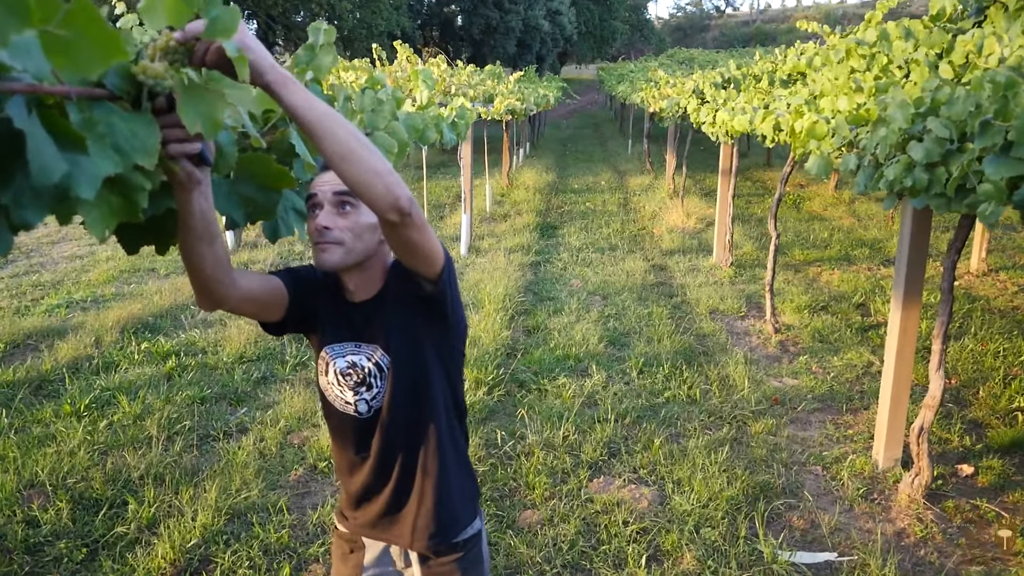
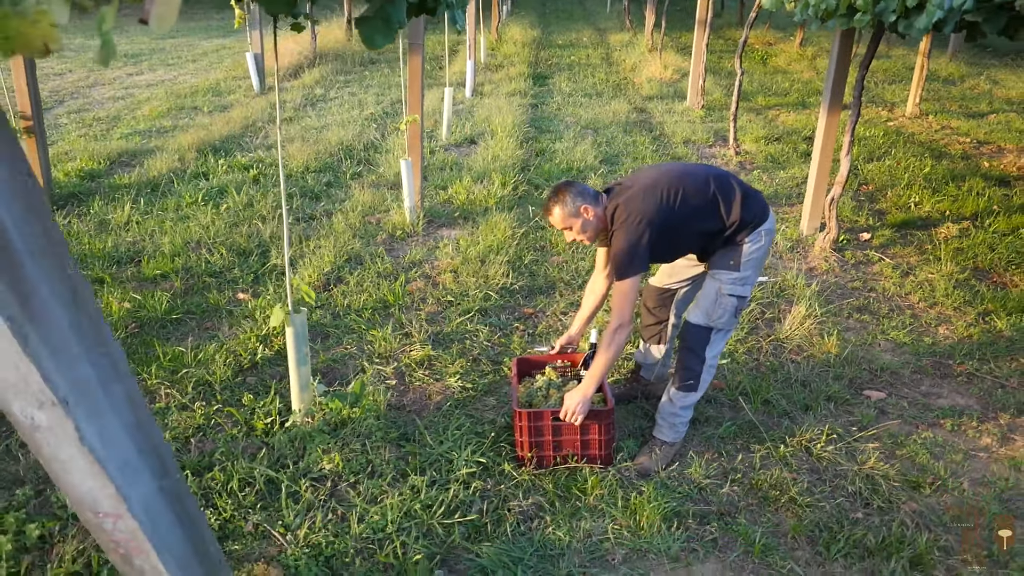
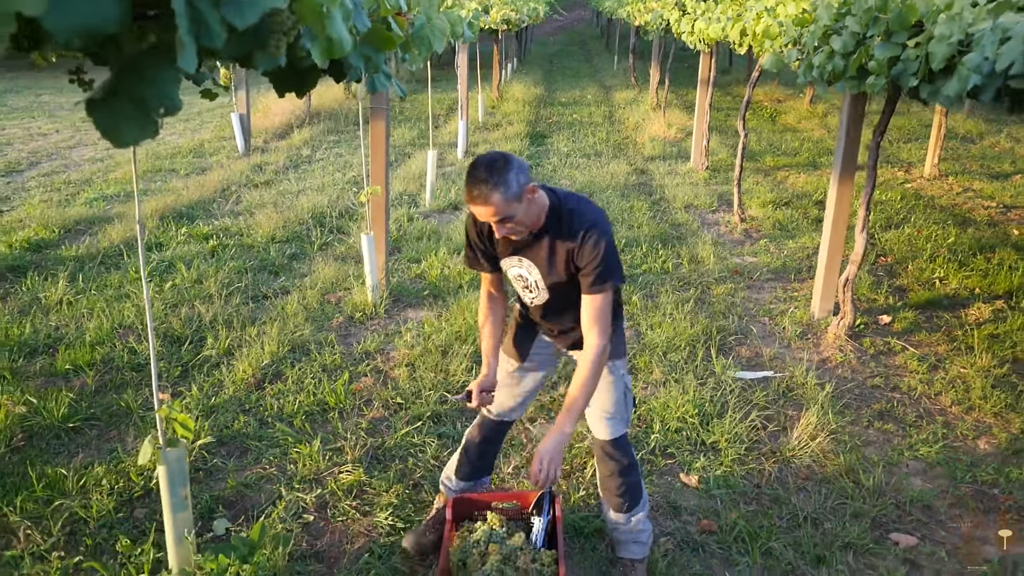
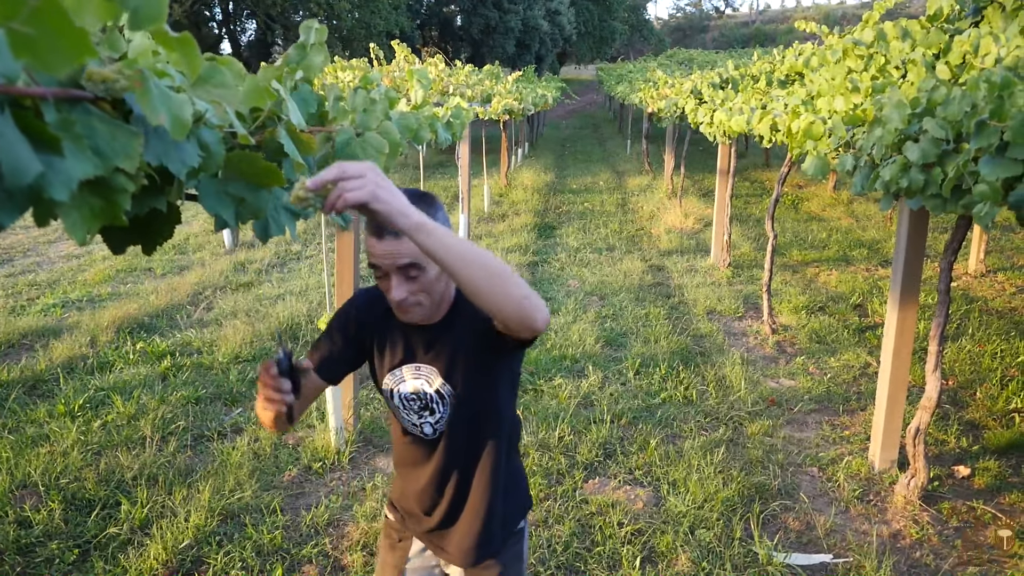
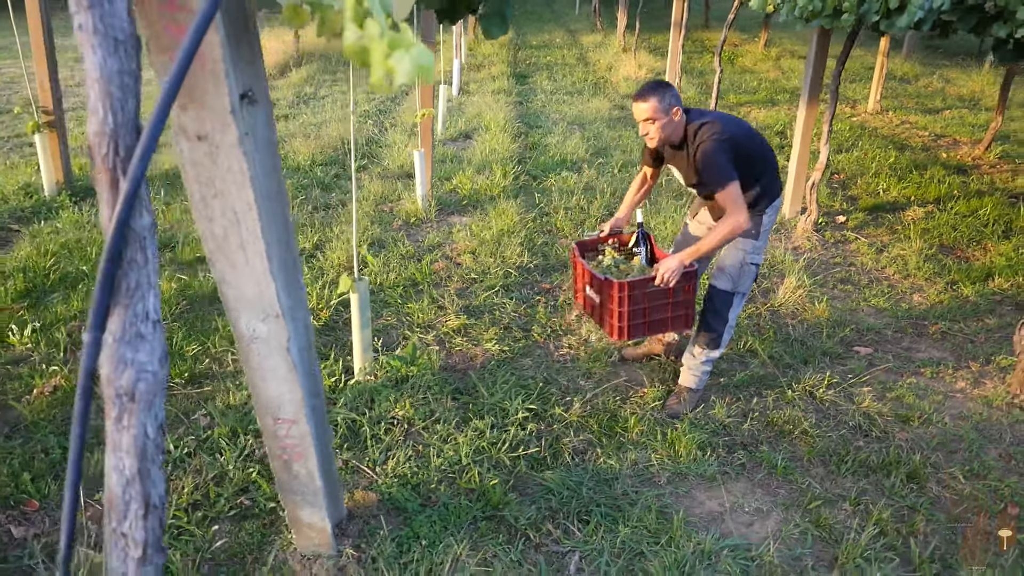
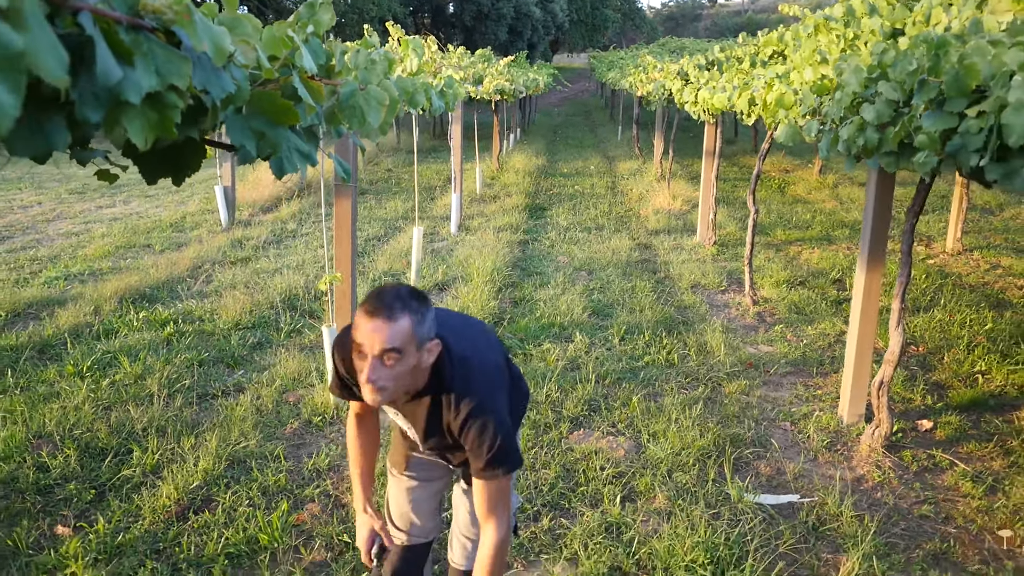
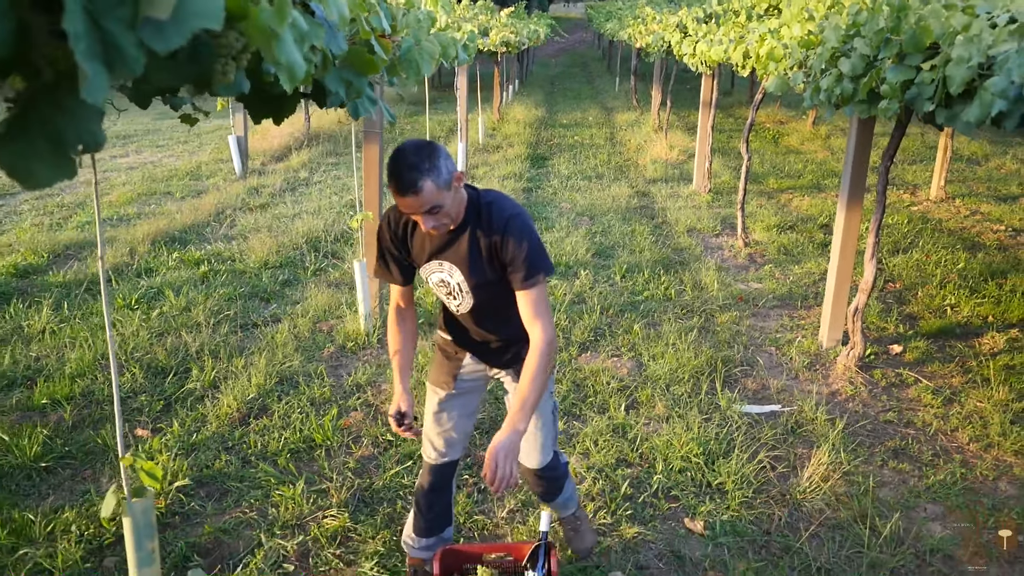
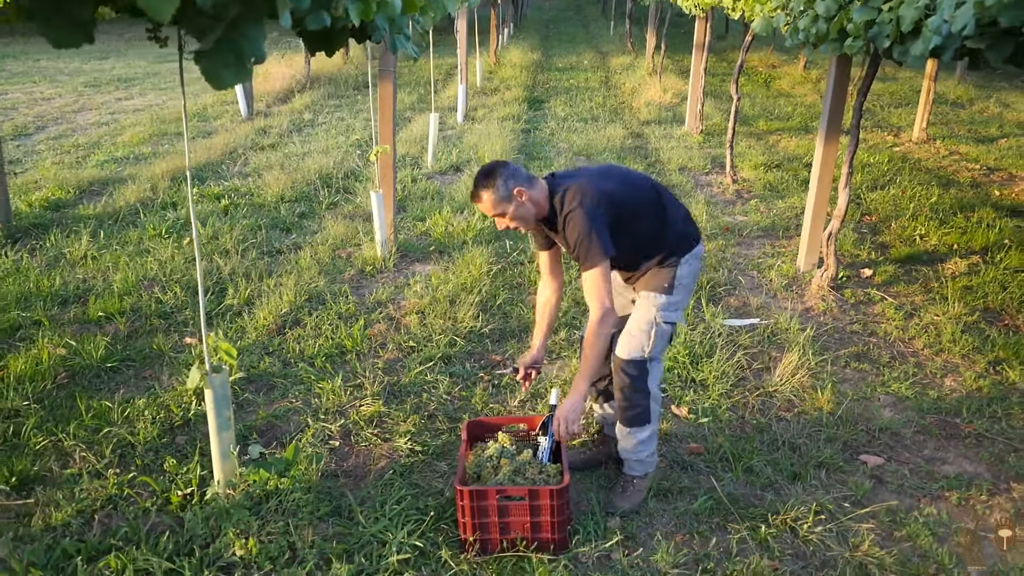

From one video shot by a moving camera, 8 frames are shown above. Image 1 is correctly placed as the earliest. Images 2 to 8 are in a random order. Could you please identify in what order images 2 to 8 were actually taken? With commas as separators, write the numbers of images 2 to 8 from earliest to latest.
4, 6, 7, 3, 8, 2, 5
